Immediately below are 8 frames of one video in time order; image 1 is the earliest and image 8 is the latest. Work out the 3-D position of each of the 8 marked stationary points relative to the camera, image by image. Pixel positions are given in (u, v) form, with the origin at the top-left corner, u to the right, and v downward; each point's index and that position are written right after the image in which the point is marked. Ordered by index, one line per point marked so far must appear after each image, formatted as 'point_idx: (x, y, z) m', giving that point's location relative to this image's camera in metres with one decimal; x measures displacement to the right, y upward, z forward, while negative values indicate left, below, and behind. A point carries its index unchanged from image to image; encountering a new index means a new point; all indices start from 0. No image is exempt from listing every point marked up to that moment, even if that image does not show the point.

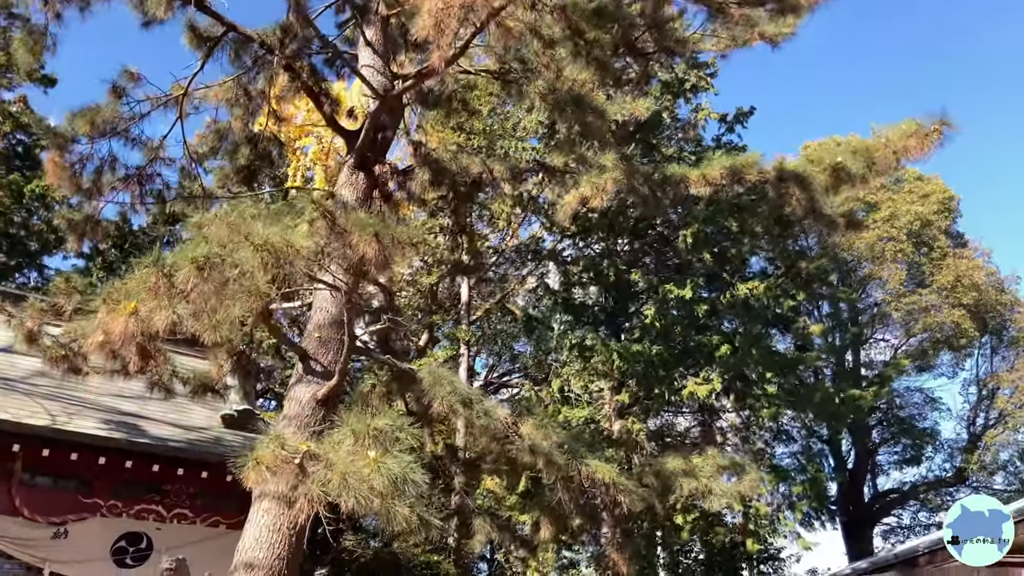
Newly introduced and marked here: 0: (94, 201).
0: (-5.1, +1.1, +9.6) m
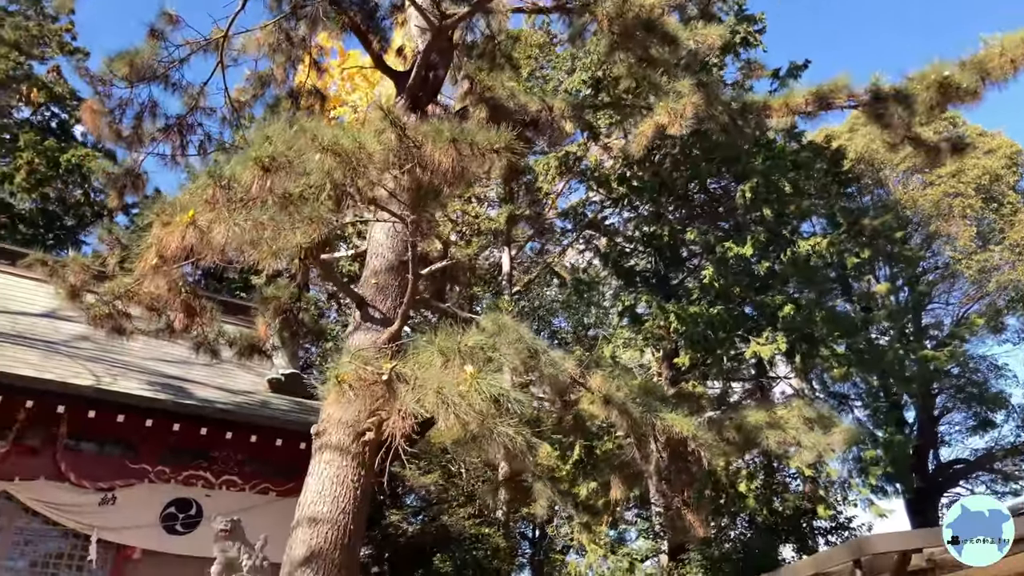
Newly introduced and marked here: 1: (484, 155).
0: (-4.4, +1.6, +9.1) m
1: (-0.2, +0.9, +5.3) m
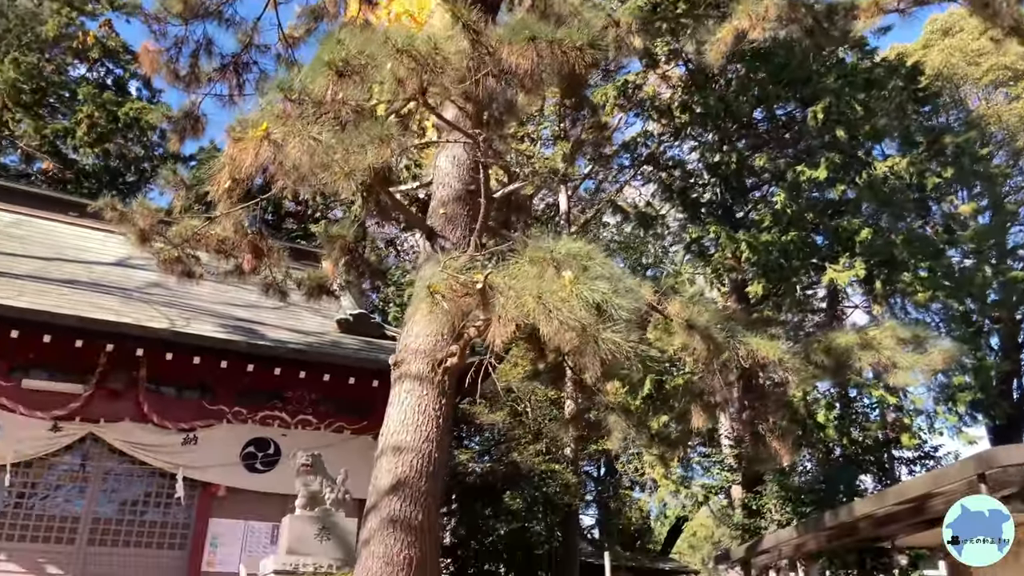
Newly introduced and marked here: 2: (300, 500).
0: (-3.7, +2.2, +9.0) m
1: (+0.3, +1.5, +5.0) m
2: (-1.9, -1.9, +6.9) m
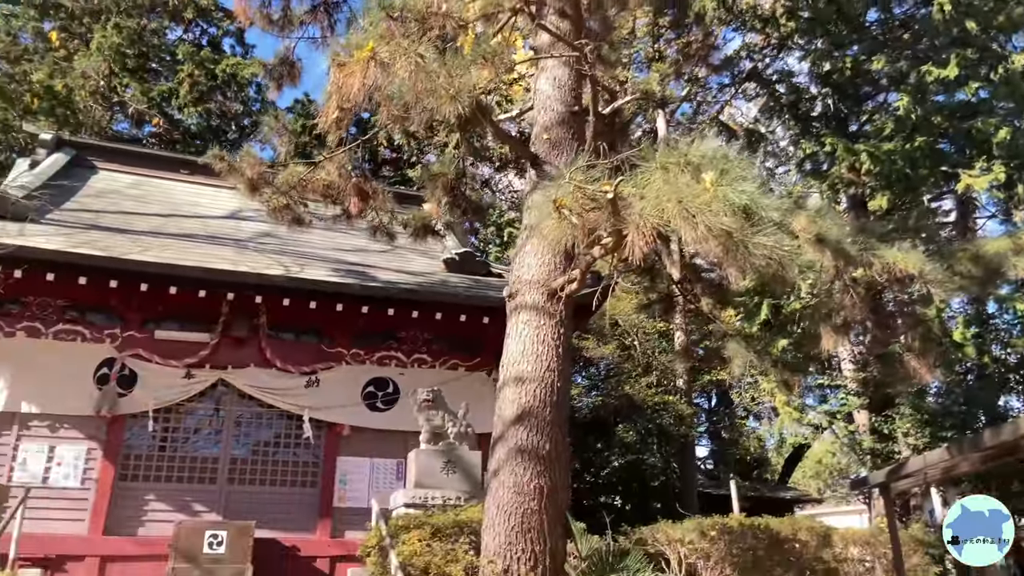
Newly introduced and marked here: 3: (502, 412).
0: (-2.6, +2.8, +9.0) m
1: (+1.0, +2.0, +4.5) m
2: (-0.8, -1.3, +7.0) m
3: (-0.1, -0.9, +5.5) m
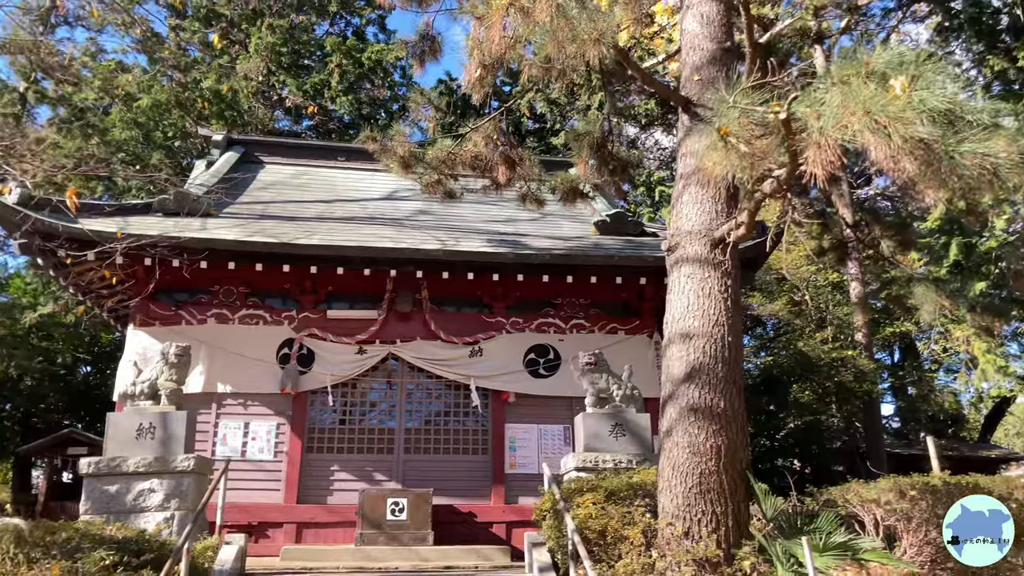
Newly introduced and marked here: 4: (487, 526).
0: (-1.0, +3.1, +9.1) m
1: (+1.7, +2.3, +4.0) m
2: (+0.7, -1.0, +6.9) m
3: (+1.1, -0.5, +5.2) m
4: (-0.3, -2.6, +8.5) m
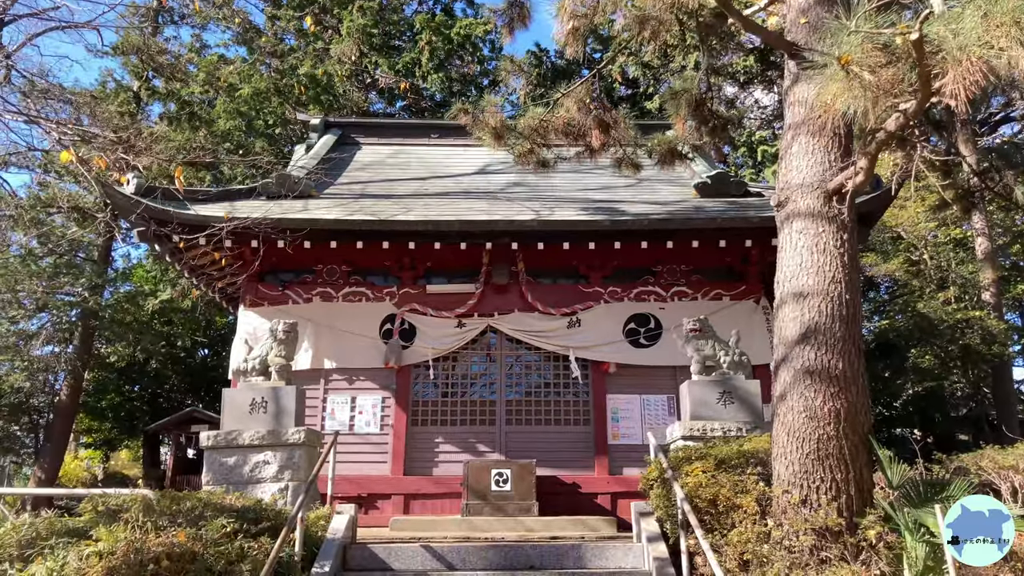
0: (0.0, +3.5, +8.9) m
1: (+2.1, +2.6, +3.6) m
2: (+1.5, -0.7, +6.7) m
3: (+1.7, -0.3, +4.9) m
4: (+0.9, -2.2, +8.4) m
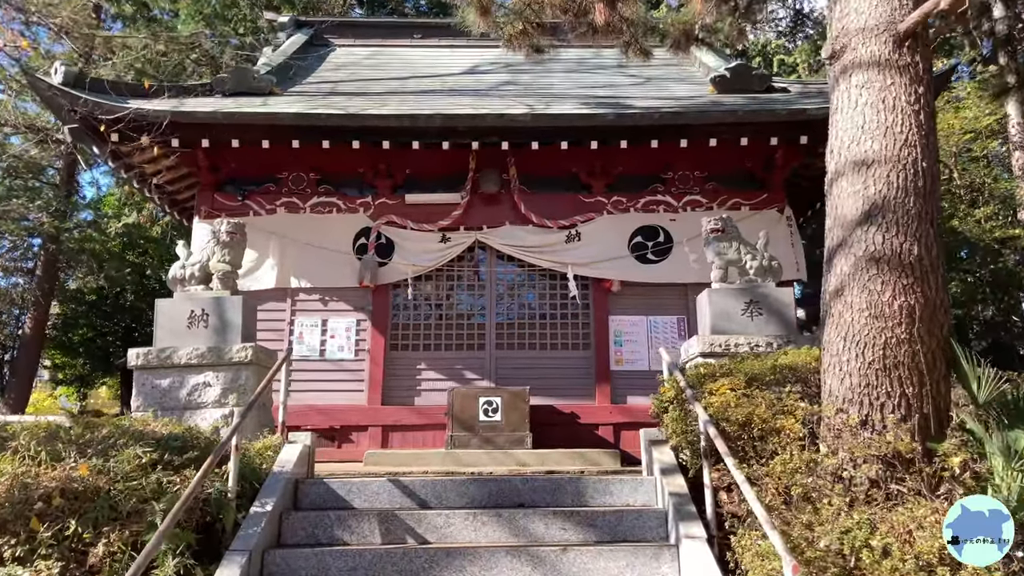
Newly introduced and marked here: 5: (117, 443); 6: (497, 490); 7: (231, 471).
0: (-0.1, +4.4, +7.6) m
1: (+2.0, +3.1, +2.4) m
2: (+1.5, +0.1, +5.6) m
3: (+1.6, +0.4, +3.9) m
4: (+0.8, -1.4, +7.5) m
5: (-2.1, -0.8, +4.3) m
6: (-0.1, -1.2, +4.7) m
7: (-1.5, -1.0, +4.2) m
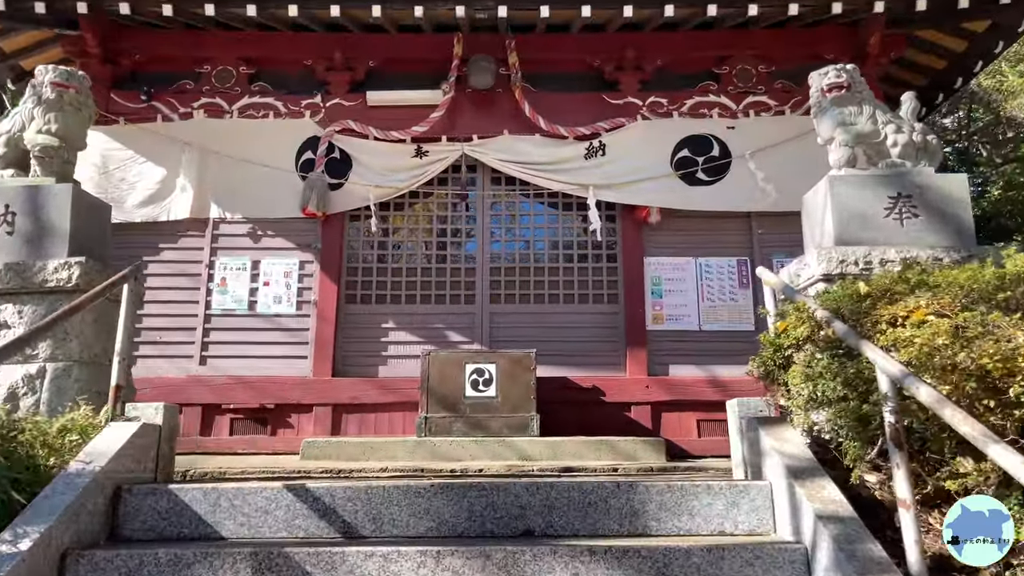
0: (-0.1, +4.9, +5.5) m
1: (+2.0, +3.6, +0.3) m
2: (+1.5, +0.6, +3.5) m
3: (+1.6, +0.9, +1.8) m
4: (+0.8, -0.8, +5.4) m
5: (-2.1, -0.4, +2.2) m
6: (-0.1, -0.7, +2.6) m
7: (-1.5, -0.5, +2.1) m
